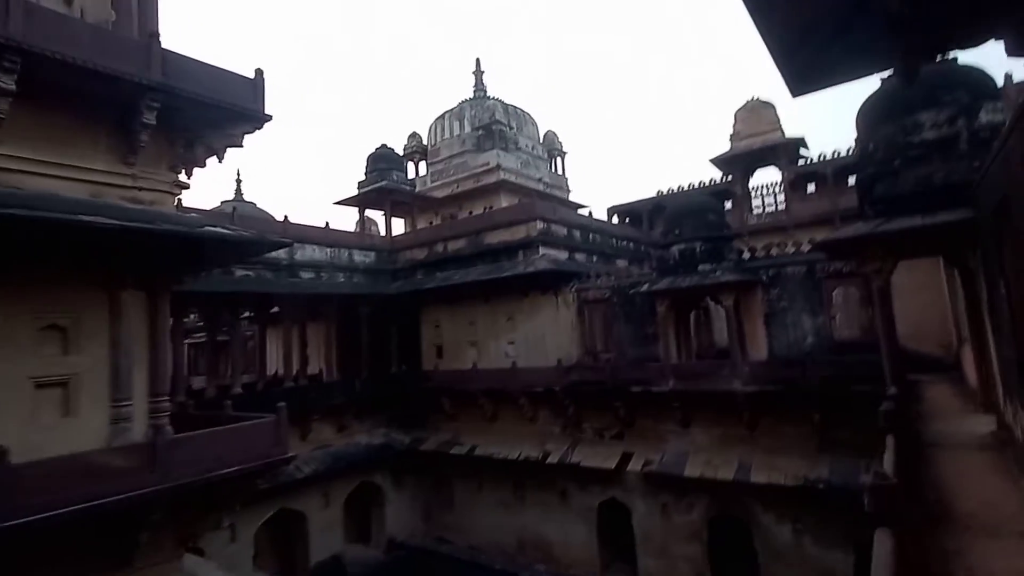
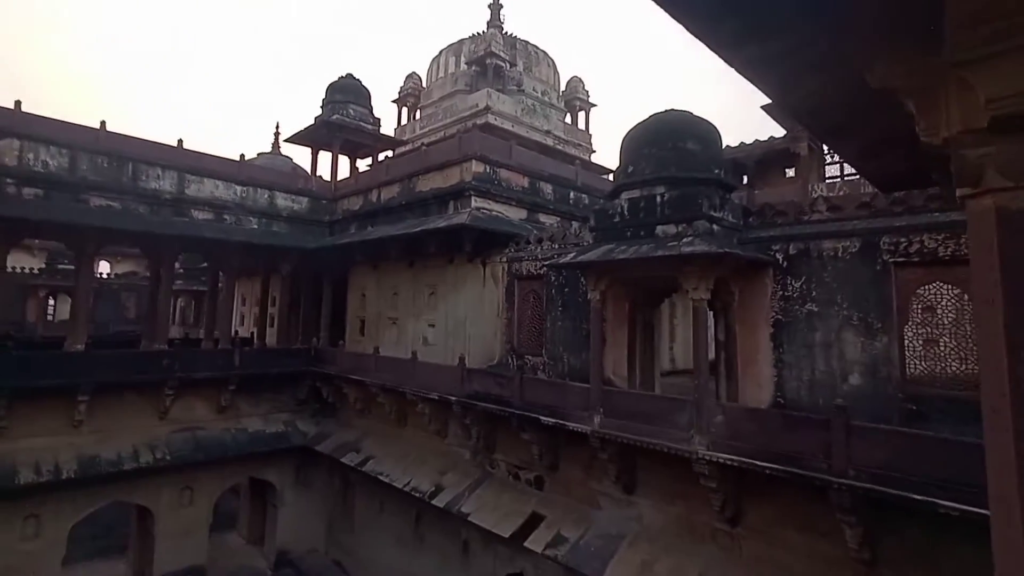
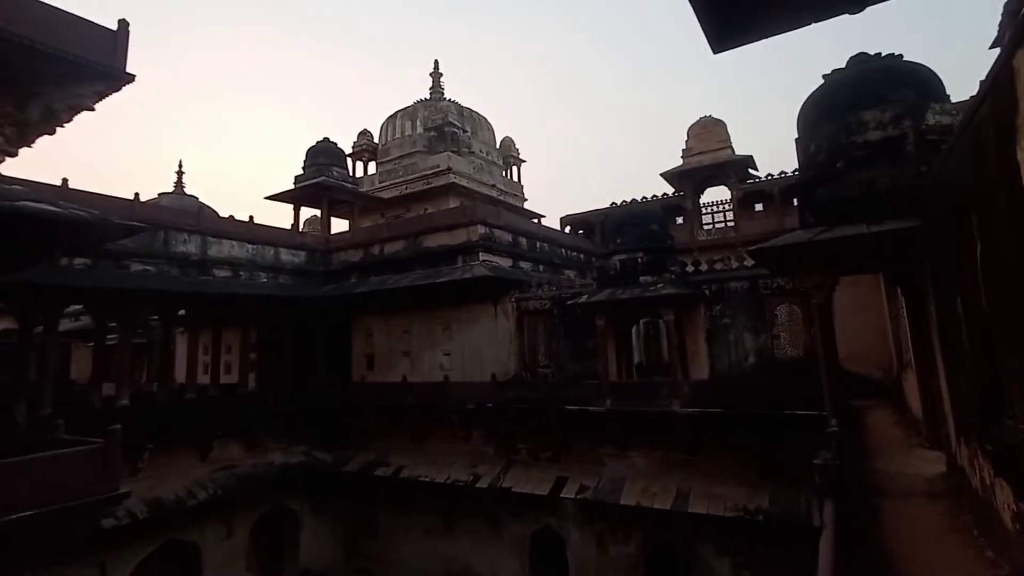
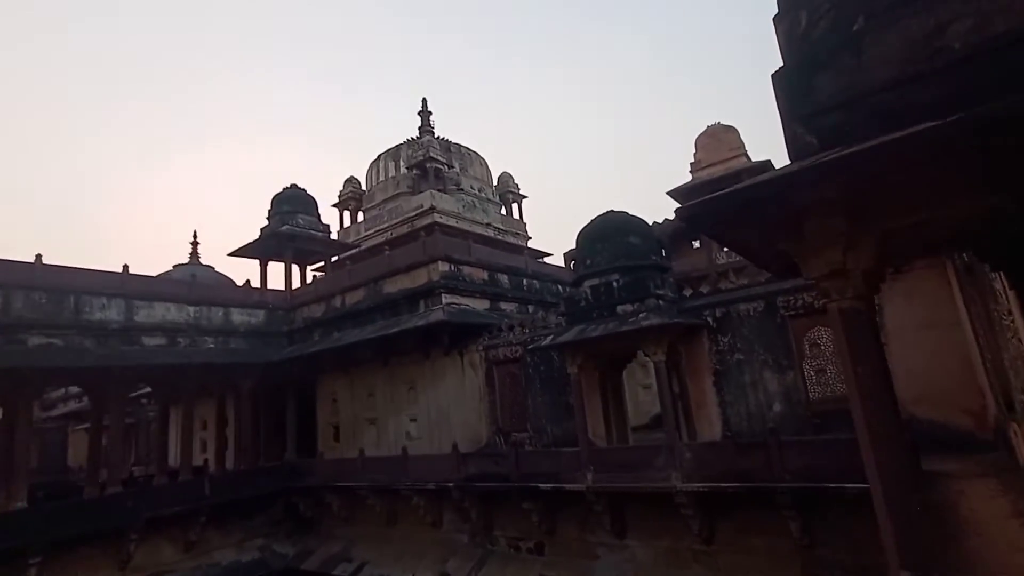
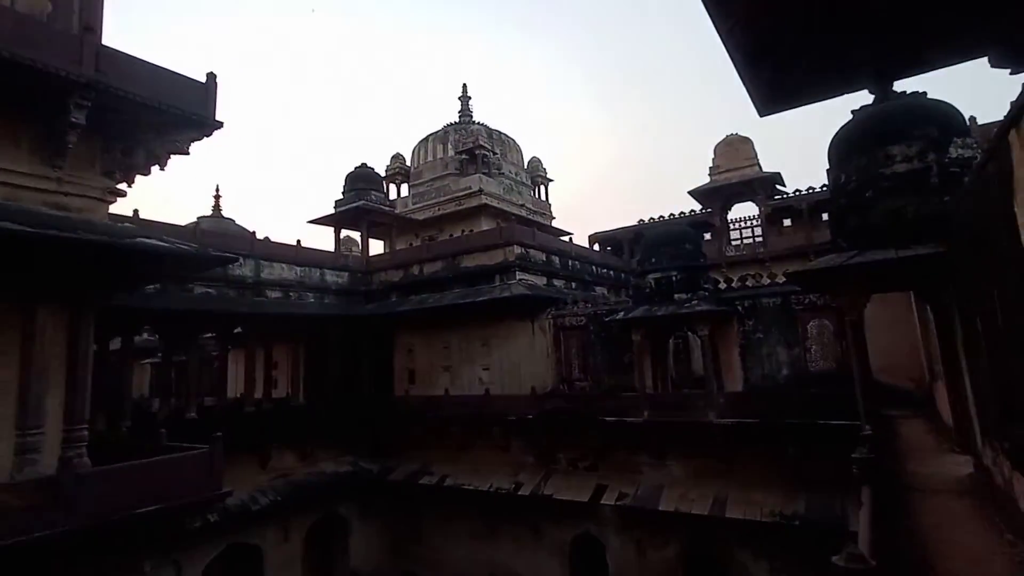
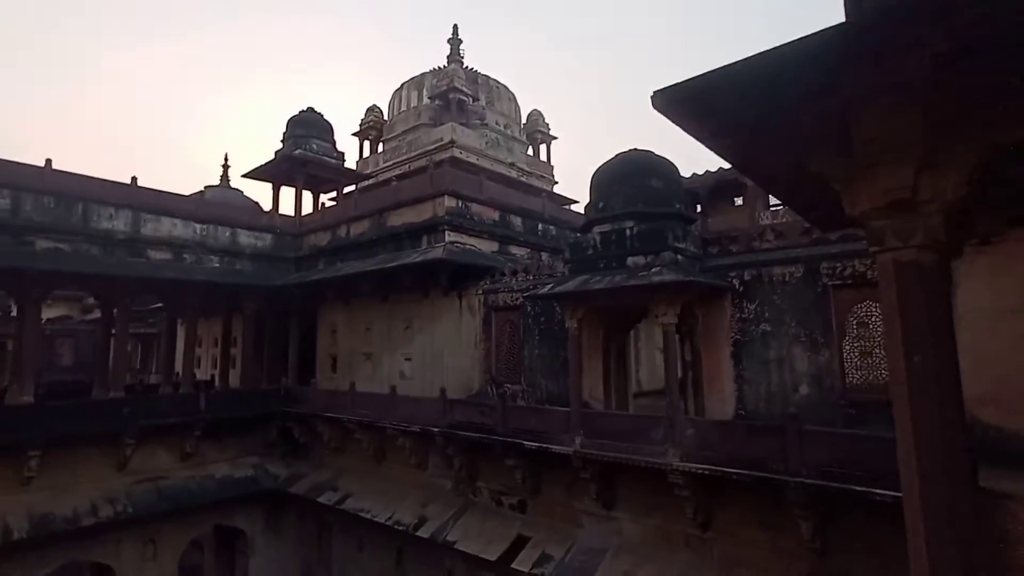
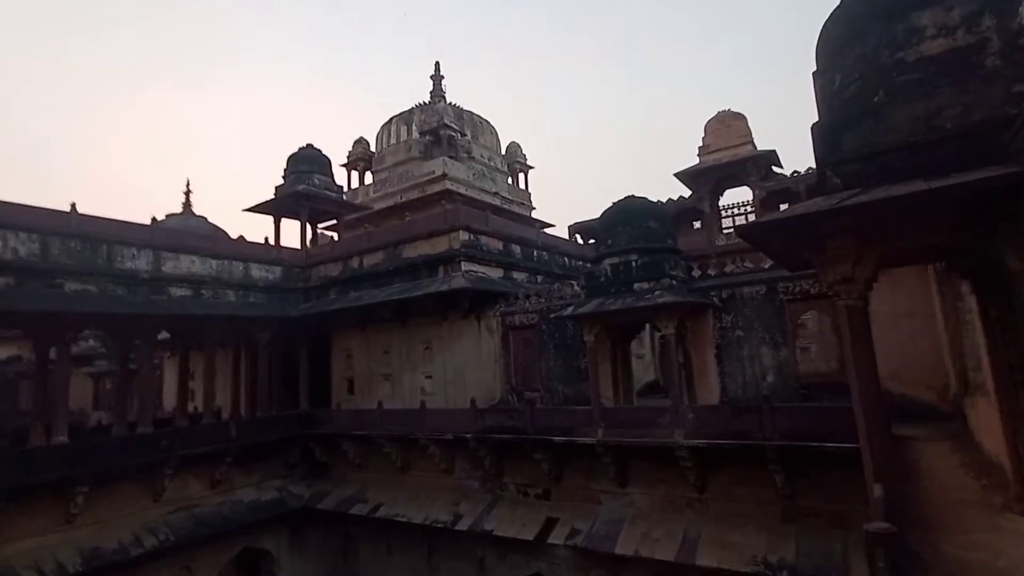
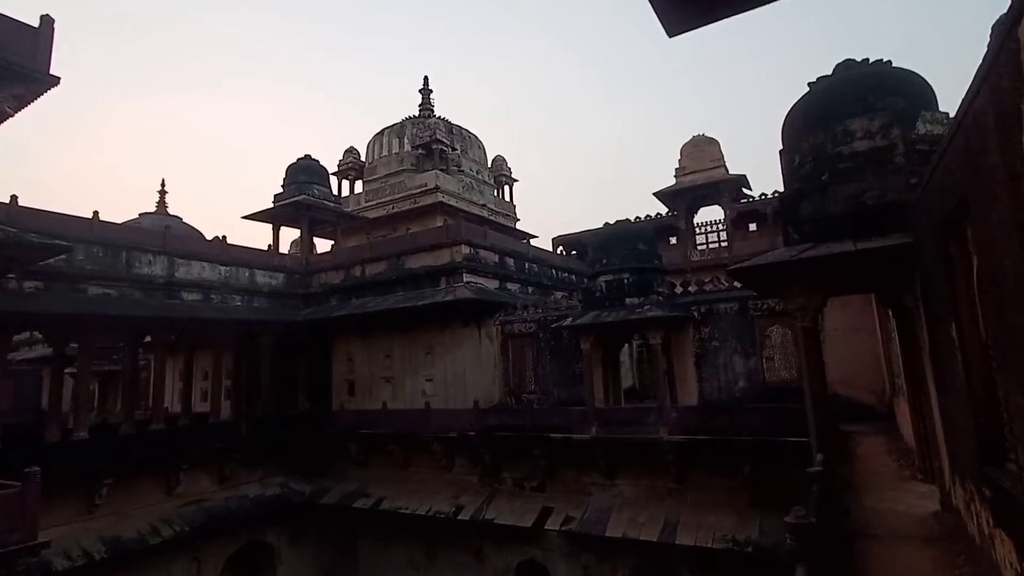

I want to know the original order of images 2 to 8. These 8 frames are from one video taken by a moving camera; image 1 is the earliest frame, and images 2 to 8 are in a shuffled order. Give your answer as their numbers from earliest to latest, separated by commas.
5, 3, 8, 7, 4, 6, 2
